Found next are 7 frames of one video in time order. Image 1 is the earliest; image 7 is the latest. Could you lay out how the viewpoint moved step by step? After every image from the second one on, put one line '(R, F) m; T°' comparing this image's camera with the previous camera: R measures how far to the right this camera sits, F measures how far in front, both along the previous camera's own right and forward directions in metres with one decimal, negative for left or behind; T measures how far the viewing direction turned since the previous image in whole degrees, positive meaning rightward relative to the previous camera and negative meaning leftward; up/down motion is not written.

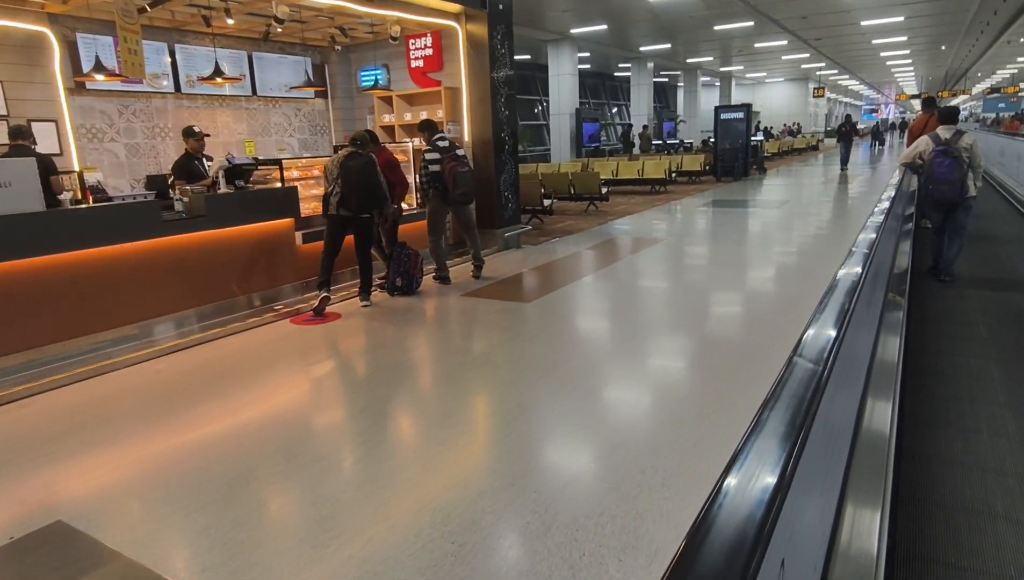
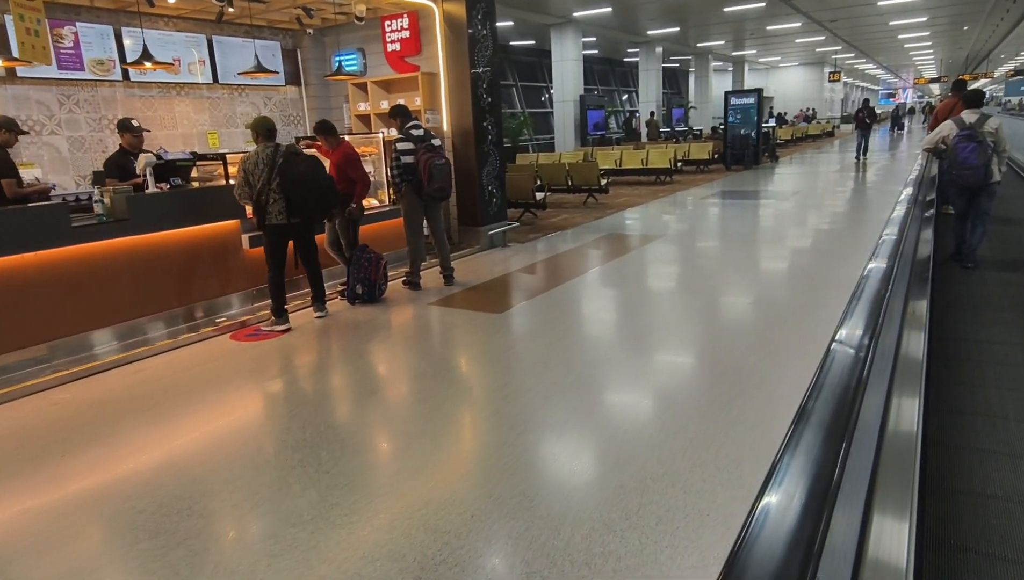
(+0.3, +0.5) m; -1°
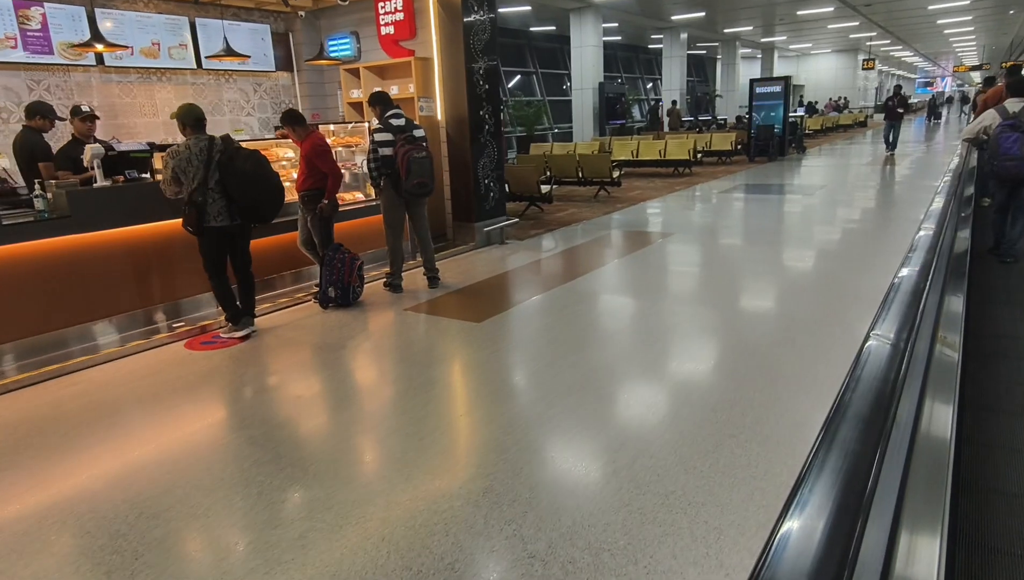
(+0.2, +0.4) m; -2°
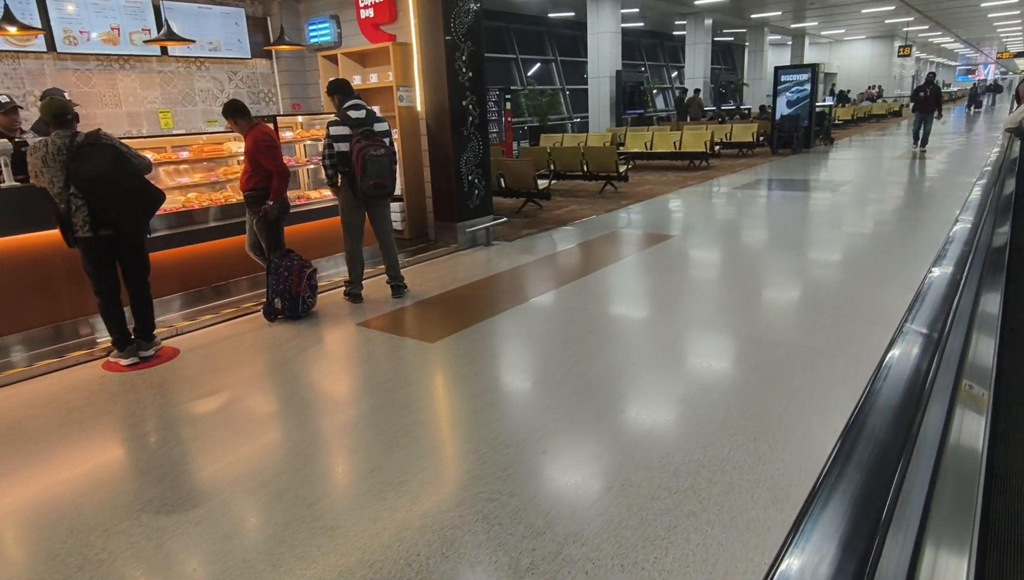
(+0.3, +0.5) m; -2°
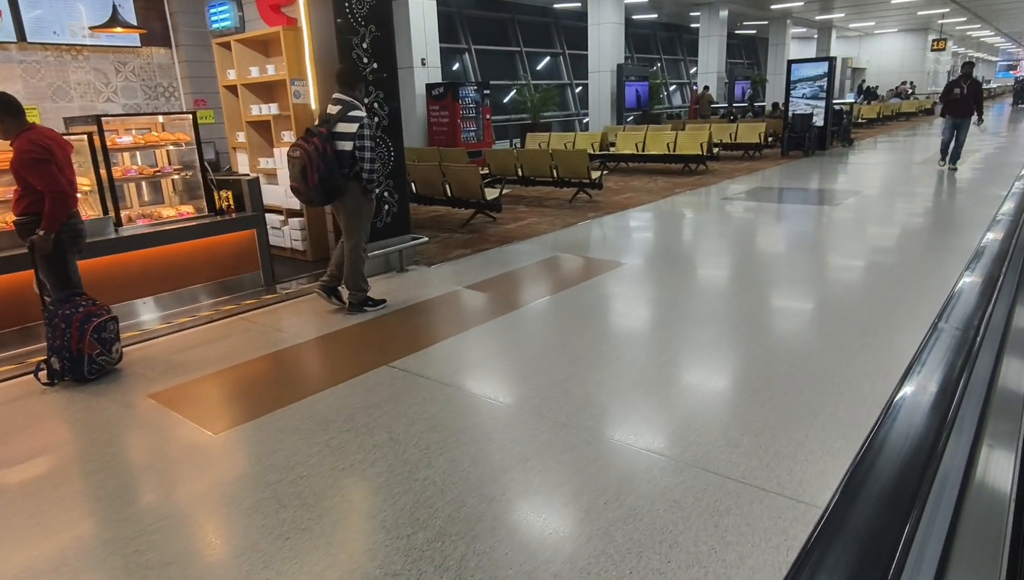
(+0.7, +0.9) m; -2°
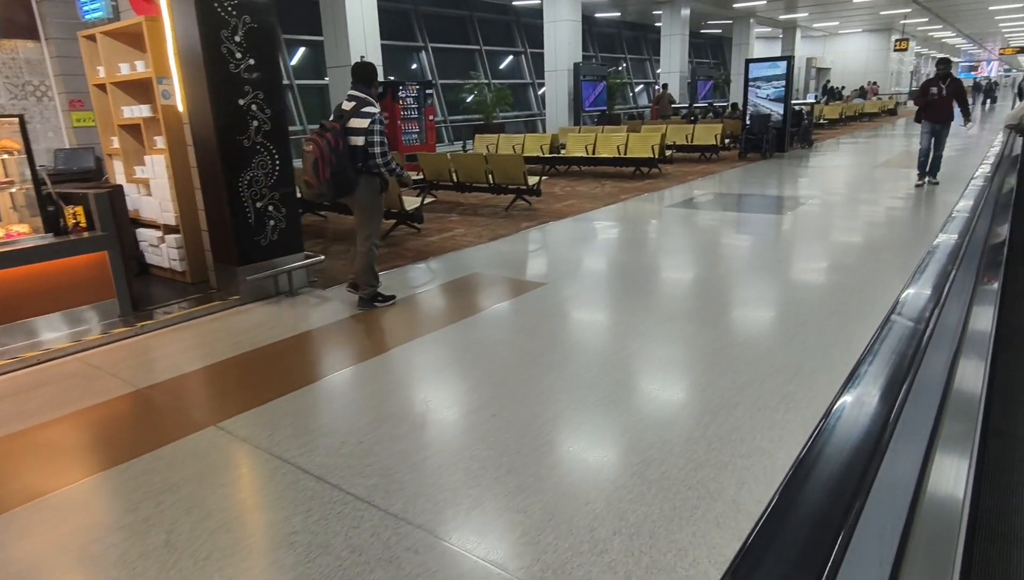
(+0.4, +0.5) m; +2°
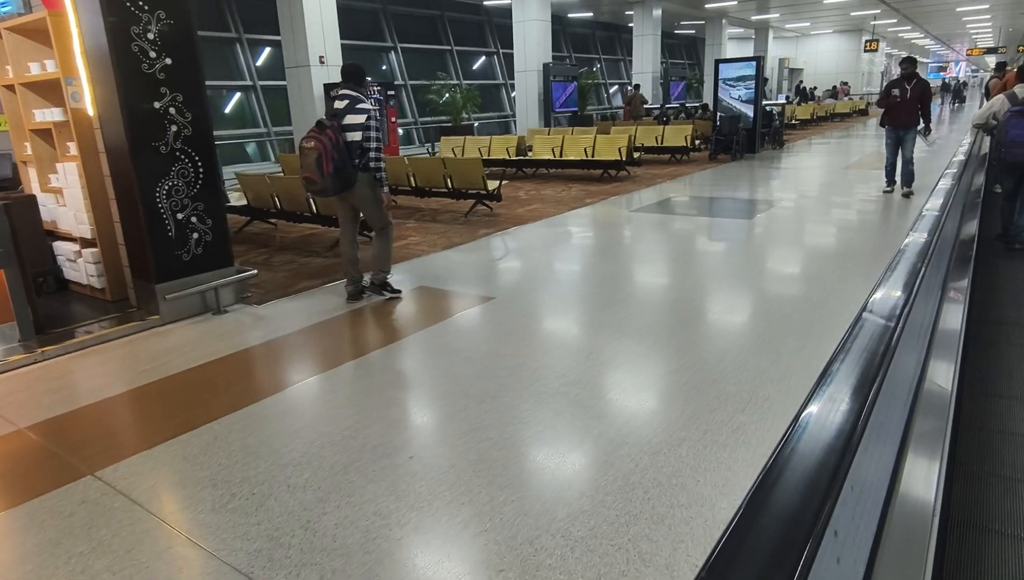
(+0.2, +0.3) m; +2°
